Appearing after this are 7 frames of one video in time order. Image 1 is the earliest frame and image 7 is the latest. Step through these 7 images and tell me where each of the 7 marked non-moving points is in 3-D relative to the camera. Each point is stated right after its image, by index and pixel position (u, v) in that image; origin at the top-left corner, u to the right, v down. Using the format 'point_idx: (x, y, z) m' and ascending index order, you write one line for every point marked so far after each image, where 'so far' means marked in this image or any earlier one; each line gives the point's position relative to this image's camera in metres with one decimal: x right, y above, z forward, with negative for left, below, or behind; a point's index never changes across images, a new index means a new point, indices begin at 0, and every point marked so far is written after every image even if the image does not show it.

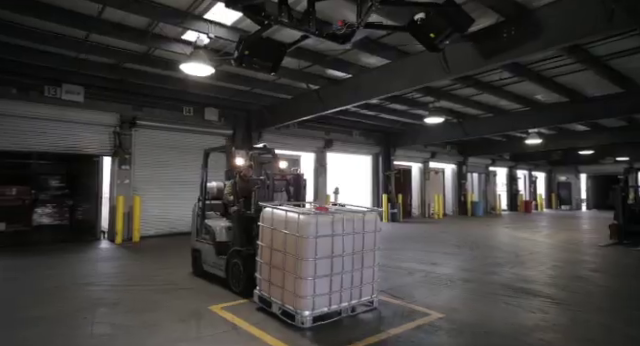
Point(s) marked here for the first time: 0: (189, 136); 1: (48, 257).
0: (-3.5, +1.0, +10.5) m
1: (-4.9, -1.5, +7.2) m
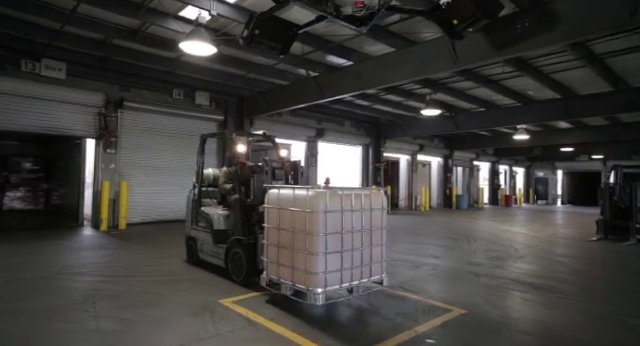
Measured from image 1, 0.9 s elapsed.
0: (-3.7, +1.4, +10.1) m
1: (-5.0, -1.2, +6.7) m
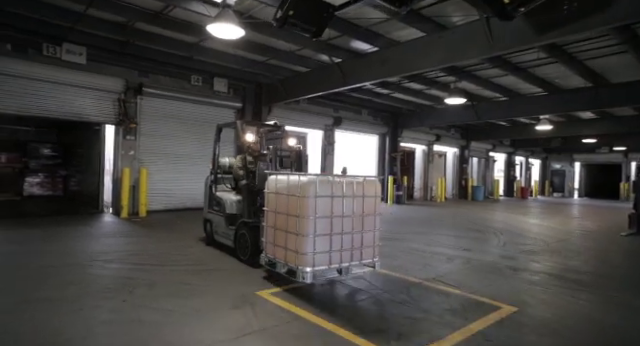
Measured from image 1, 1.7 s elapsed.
0: (-3.1, +1.7, +10.0) m
1: (-4.5, -1.0, +6.7) m
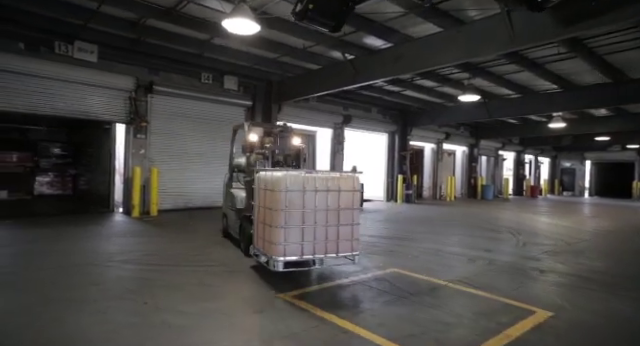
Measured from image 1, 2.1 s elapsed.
0: (-2.9, +1.7, +9.9) m
1: (-4.3, -1.0, +6.6) m
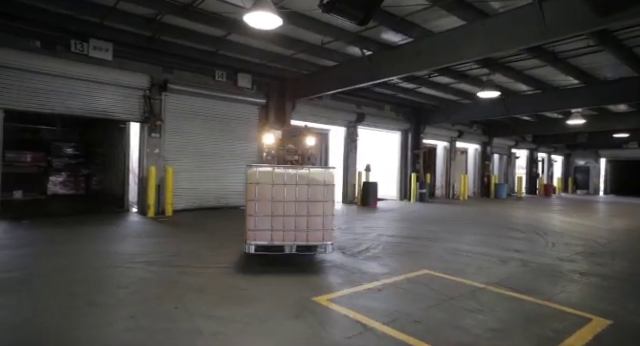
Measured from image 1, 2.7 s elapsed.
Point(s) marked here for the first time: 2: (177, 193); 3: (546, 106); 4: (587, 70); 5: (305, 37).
0: (-2.5, +1.7, +9.8) m
1: (-4.0, -0.9, +6.5) m
2: (-3.3, -0.5, +9.2) m
3: (+6.4, +1.9, +11.3) m
4: (+6.1, +2.3, +9.0) m
5: (-0.3, +2.6, +7.7) m
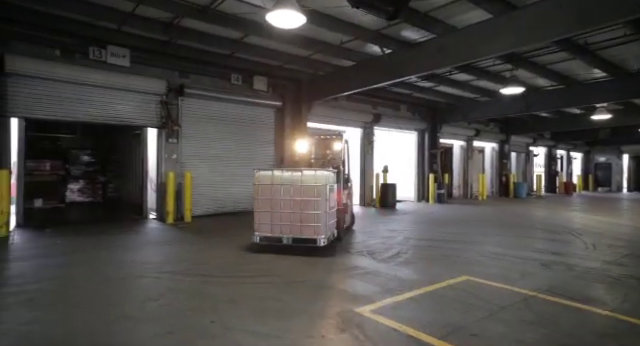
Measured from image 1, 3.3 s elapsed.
0: (-2.0, +1.6, +9.7) m
1: (-3.6, -1.1, +6.4) m
2: (-2.8, -0.6, +9.0) m
3: (+6.9, +2.0, +10.9) m
4: (+6.4, +2.4, +8.6) m
5: (+0.1, +2.6, +7.5) m
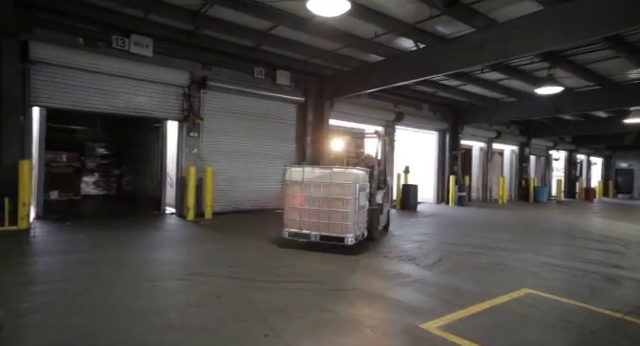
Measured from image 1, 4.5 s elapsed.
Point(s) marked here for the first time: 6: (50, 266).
0: (-1.5, +1.7, +9.4) m
1: (-3.1, -1.0, +6.2) m
2: (-2.3, -0.5, +8.8) m
3: (+7.5, +1.8, +10.4) m
4: (+7.0, +2.3, +8.2) m
5: (+0.6, +2.6, +7.2) m
6: (-2.7, -0.9, +4.0) m
